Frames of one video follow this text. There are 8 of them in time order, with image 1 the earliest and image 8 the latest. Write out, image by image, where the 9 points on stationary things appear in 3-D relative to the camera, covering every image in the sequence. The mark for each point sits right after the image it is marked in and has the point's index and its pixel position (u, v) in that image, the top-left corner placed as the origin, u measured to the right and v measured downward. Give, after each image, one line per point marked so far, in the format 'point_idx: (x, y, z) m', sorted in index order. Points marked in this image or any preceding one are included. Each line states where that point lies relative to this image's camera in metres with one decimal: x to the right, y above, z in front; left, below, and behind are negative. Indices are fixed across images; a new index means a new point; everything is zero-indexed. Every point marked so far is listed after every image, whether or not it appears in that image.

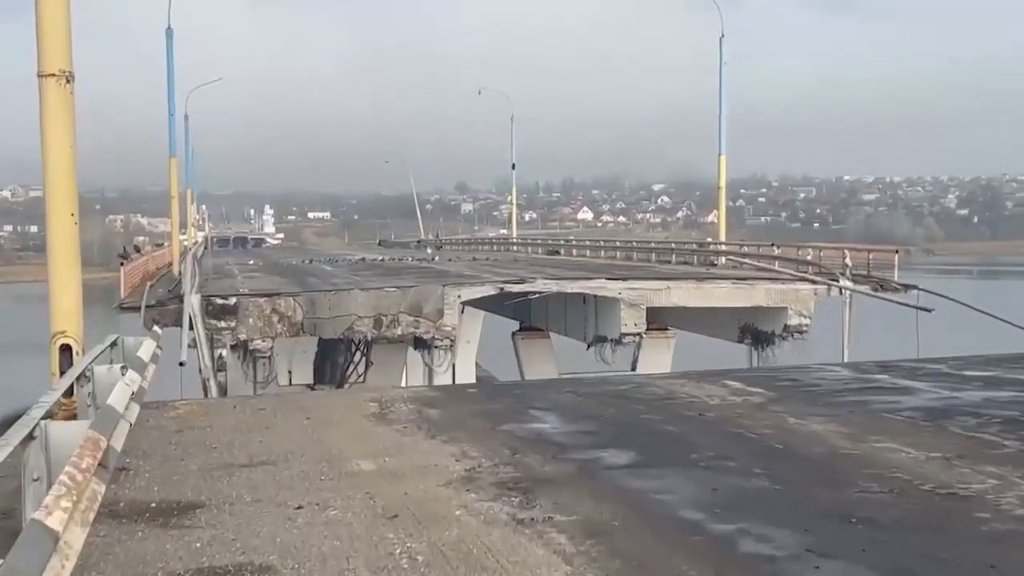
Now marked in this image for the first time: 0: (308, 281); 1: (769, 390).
0: (-3.7, +0.1, +18.9) m
1: (+1.3, -0.5, +5.4) m
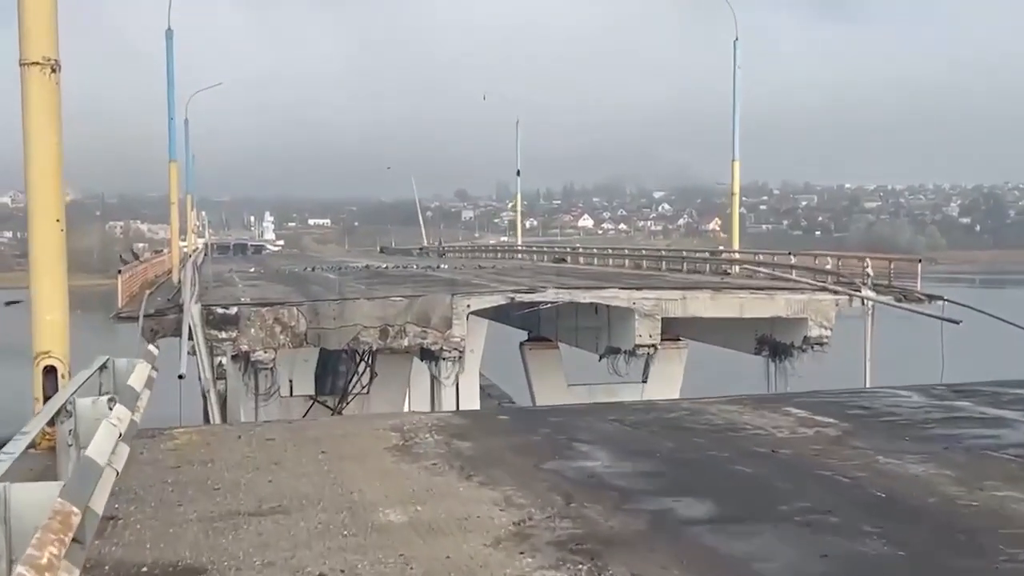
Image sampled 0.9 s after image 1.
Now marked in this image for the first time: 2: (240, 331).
0: (-3.5, 0.0, +18.3) m
1: (+1.5, -0.6, +4.8) m
2: (-3.7, -0.6, +14.2) m
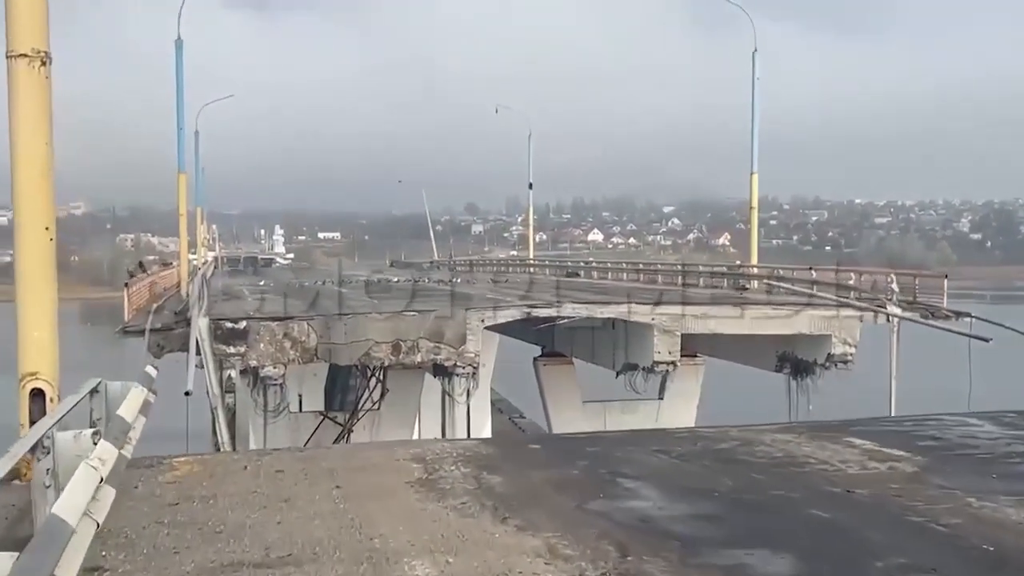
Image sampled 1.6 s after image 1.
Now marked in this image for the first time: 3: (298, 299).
0: (-3.2, -0.3, +17.9) m
1: (+1.6, -0.7, +4.3) m
2: (-3.5, -0.8, +13.8) m
3: (-3.9, -0.2, +19.4) m
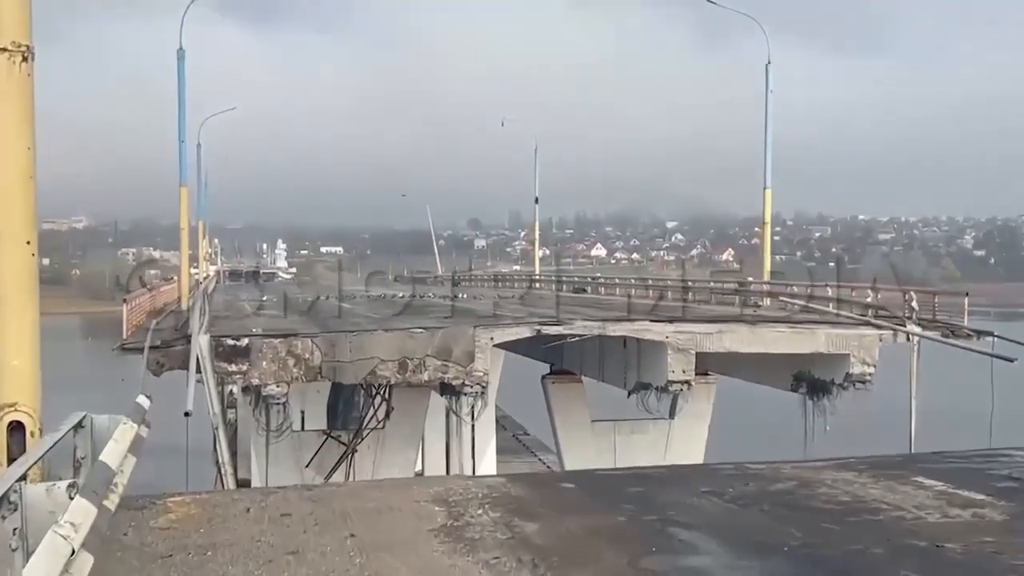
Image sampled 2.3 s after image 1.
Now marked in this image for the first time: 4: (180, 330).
0: (-3.1, -0.5, +17.5) m
1: (+1.8, -0.8, +3.8) m
2: (-3.3, -1.0, +13.3) m
3: (-3.8, -0.5, +18.9) m
4: (-5.2, -0.7, +16.6) m
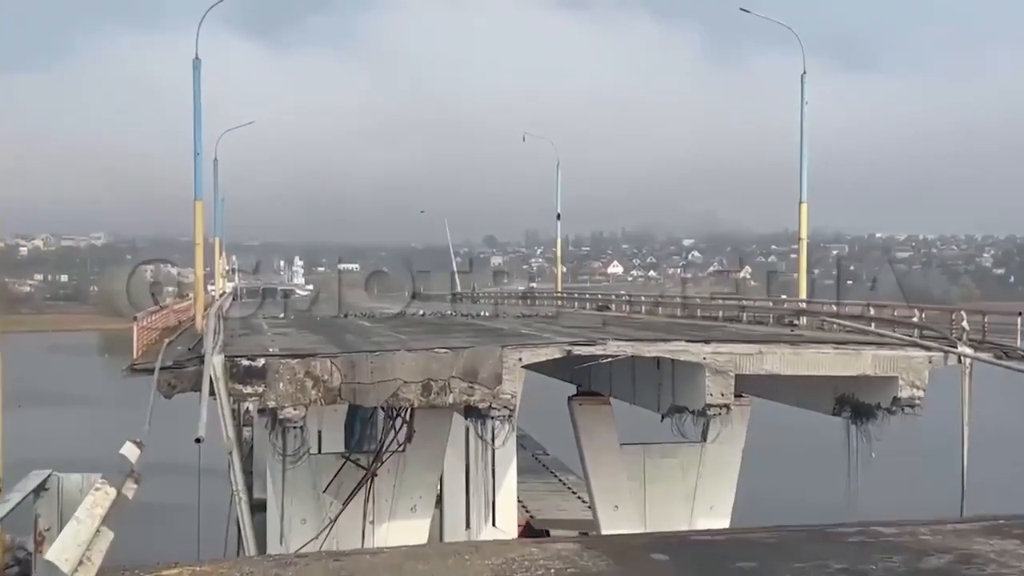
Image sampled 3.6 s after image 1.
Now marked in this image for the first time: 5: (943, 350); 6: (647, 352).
0: (-2.6, -0.8, +16.7) m
1: (+2.0, -0.8, +3.0) m
2: (-2.9, -1.2, +12.6) m
3: (-3.3, -0.8, +18.1) m
4: (-4.8, -0.9, +15.8) m
5: (+6.4, -0.9, +15.6) m
6: (+2.0, -0.9, +15.4) m
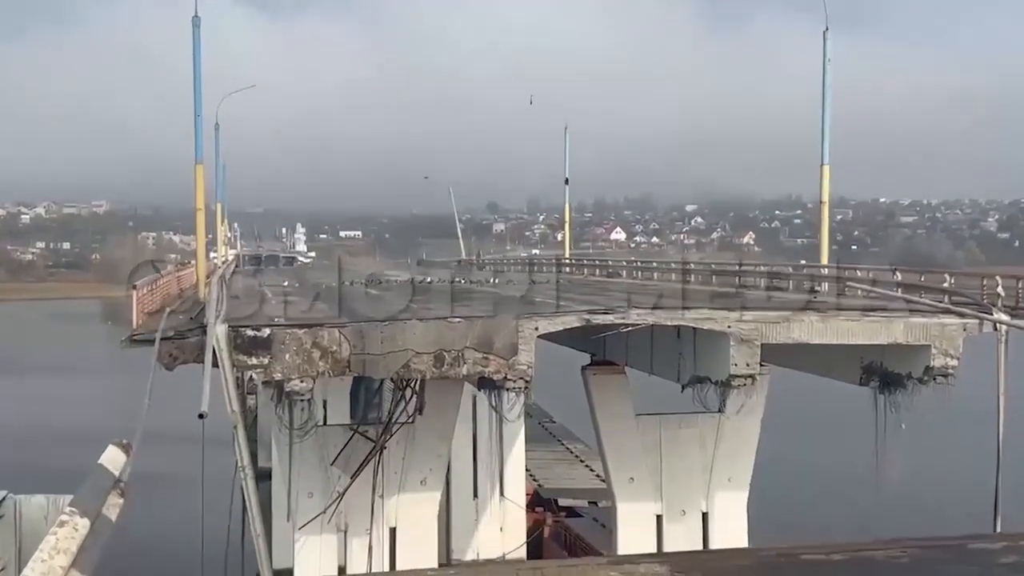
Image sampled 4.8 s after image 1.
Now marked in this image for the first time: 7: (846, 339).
0: (-2.4, -0.3, +16.0) m
1: (+2.2, -0.7, +2.3) m
2: (-2.7, -0.8, +11.9) m
3: (-3.1, -0.2, +17.5) m
4: (-4.6, -0.4, +15.1) m
5: (+6.6, -0.4, +14.9) m
6: (+2.2, -0.5, +14.7) m
7: (+4.8, -0.7, +15.1) m
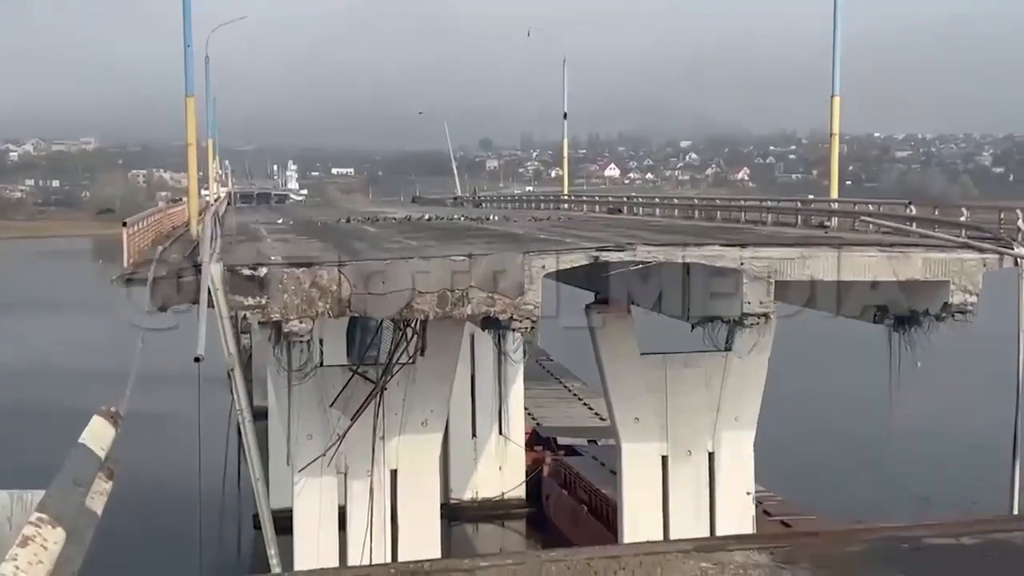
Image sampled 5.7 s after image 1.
0: (-2.3, +0.6, +15.5) m
1: (+2.4, -0.6, +1.8) m
2: (-2.6, -0.1, +11.4) m
3: (-3.0, +0.8, +16.9) m
4: (-4.5, +0.4, +14.6) m
5: (+6.7, +0.5, +14.4) m
6: (+2.3, +0.4, +14.2) m
7: (+4.9, +0.2, +14.6) m
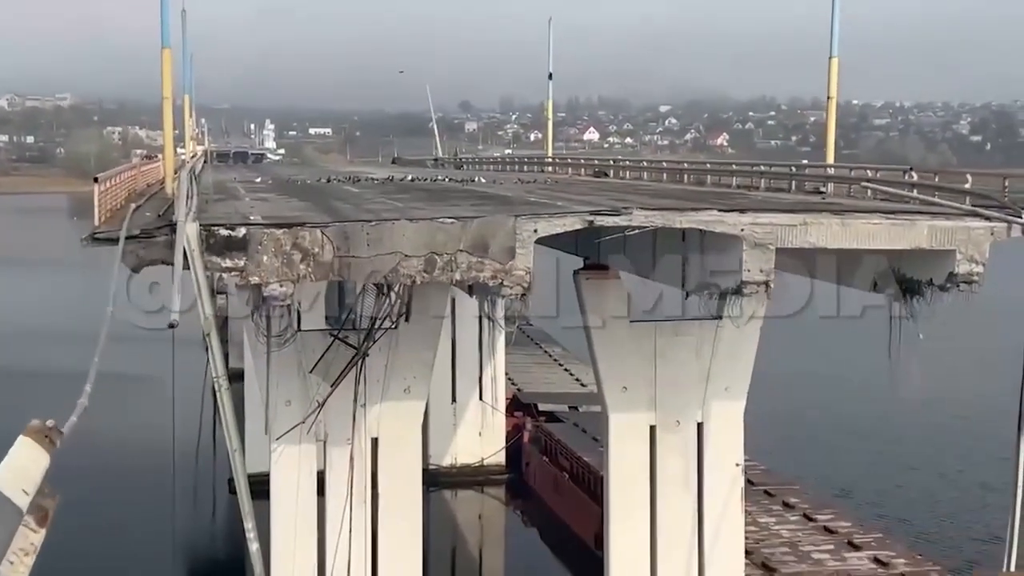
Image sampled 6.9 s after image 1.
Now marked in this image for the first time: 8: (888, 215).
0: (-2.5, +1.1, +14.7) m
1: (+2.5, -0.6, +1.2) m
2: (-2.7, +0.3, +10.7) m
3: (-3.2, +1.3, +16.1) m
4: (-4.6, +0.9, +13.8) m
5: (+6.6, +0.9, +13.9) m
6: (+2.2, +0.8, +13.6) m
7: (+4.8, +0.6, +14.1) m
8: (+5.3, +1.0, +14.6) m
